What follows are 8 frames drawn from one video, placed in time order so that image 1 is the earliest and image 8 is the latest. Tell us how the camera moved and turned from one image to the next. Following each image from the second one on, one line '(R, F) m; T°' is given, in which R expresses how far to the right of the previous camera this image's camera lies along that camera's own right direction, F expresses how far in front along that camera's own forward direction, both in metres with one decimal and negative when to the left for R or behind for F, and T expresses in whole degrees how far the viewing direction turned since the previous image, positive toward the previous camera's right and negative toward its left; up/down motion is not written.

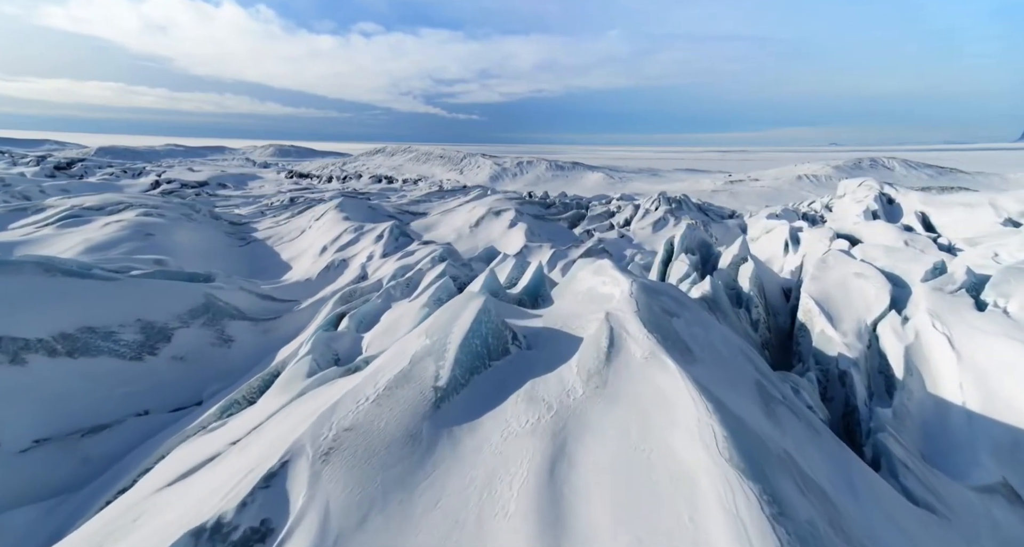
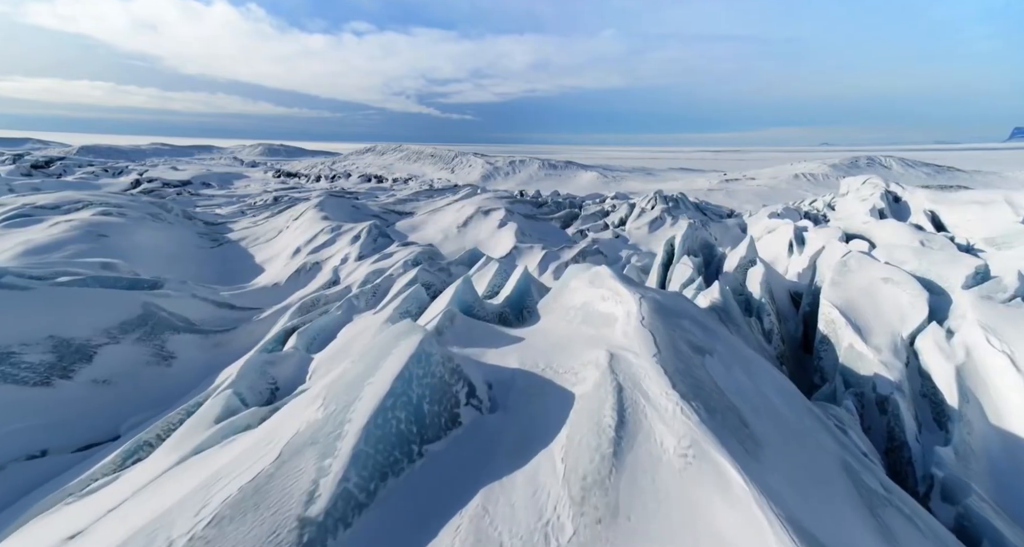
(+0.2, +1.3) m; +1°
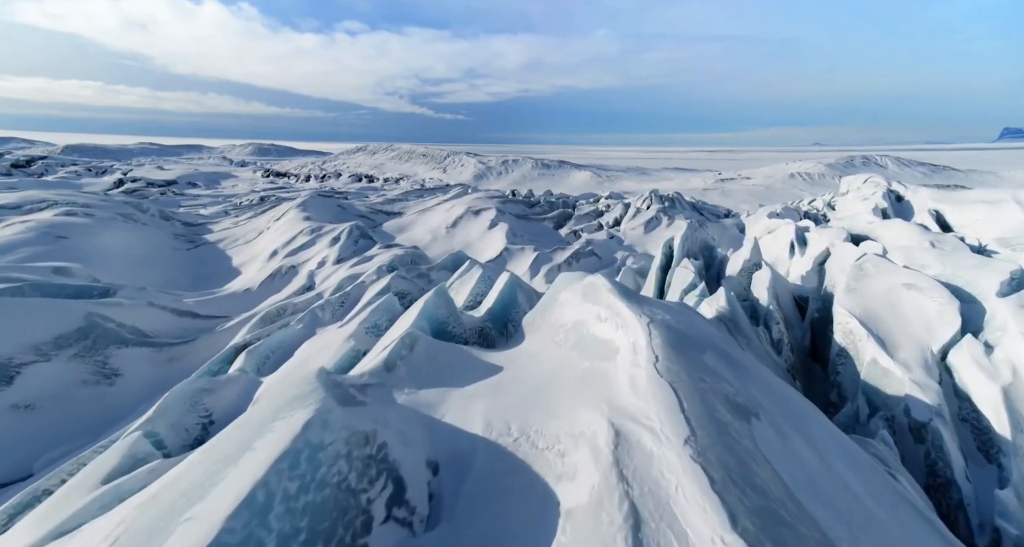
(+0.2, +0.9) m; +1°
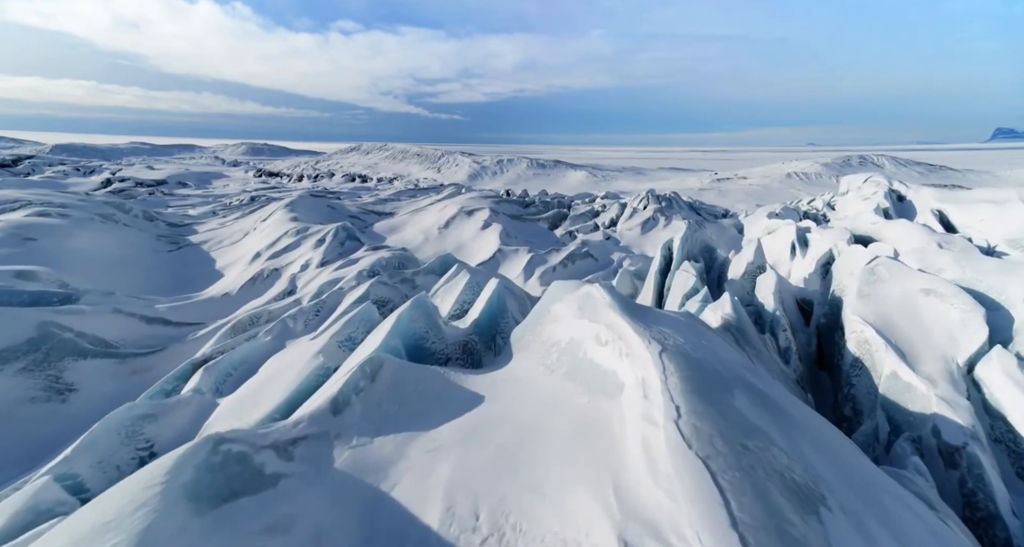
(+0.1, +0.6) m; +1°
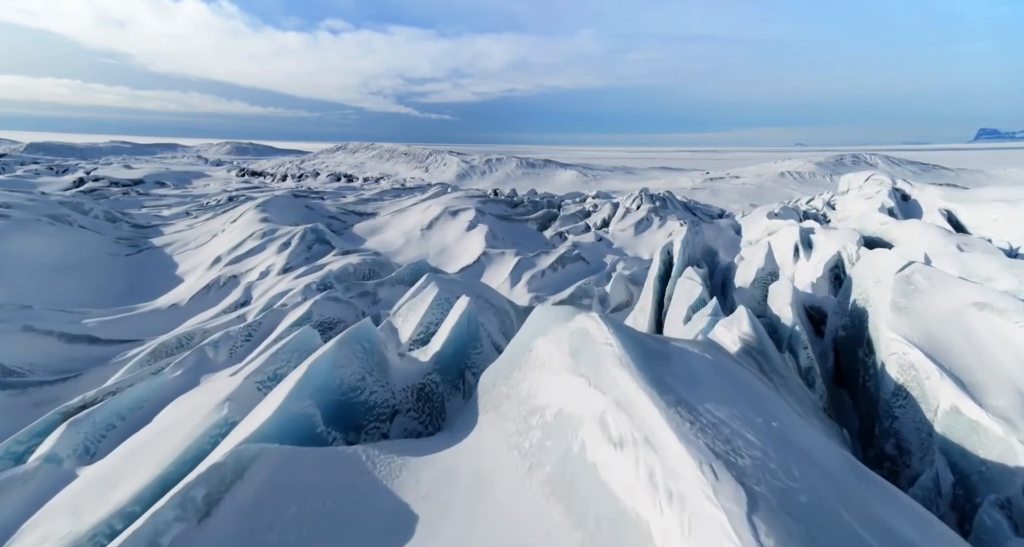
(+0.2, +1.3) m; +1°
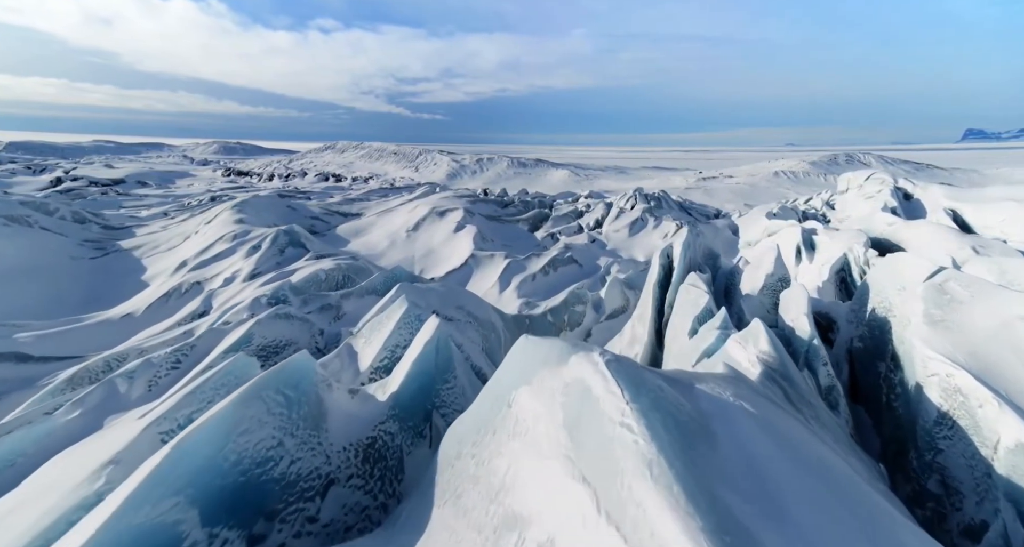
(+0.1, +0.9) m; +1°
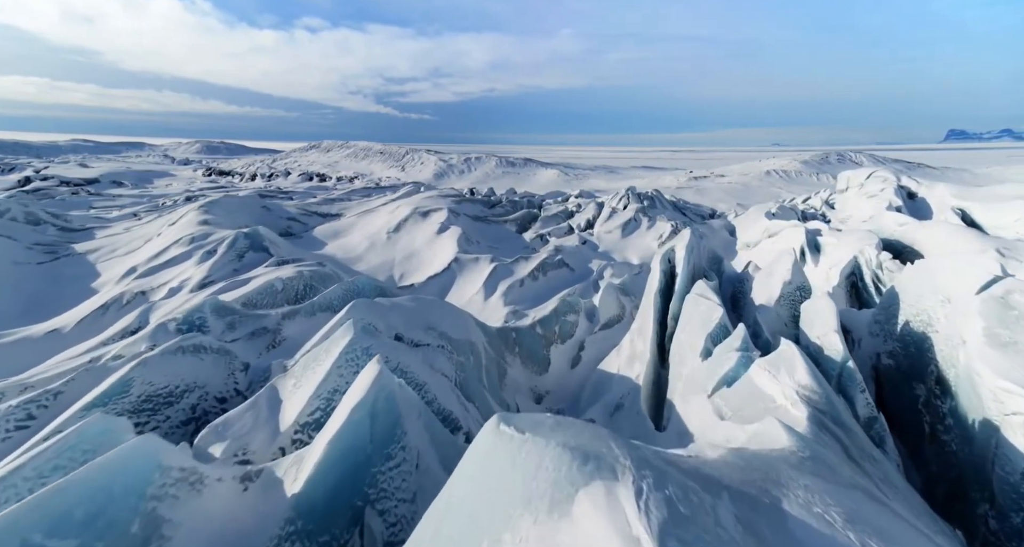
(+0.1, +1.2) m; +1°
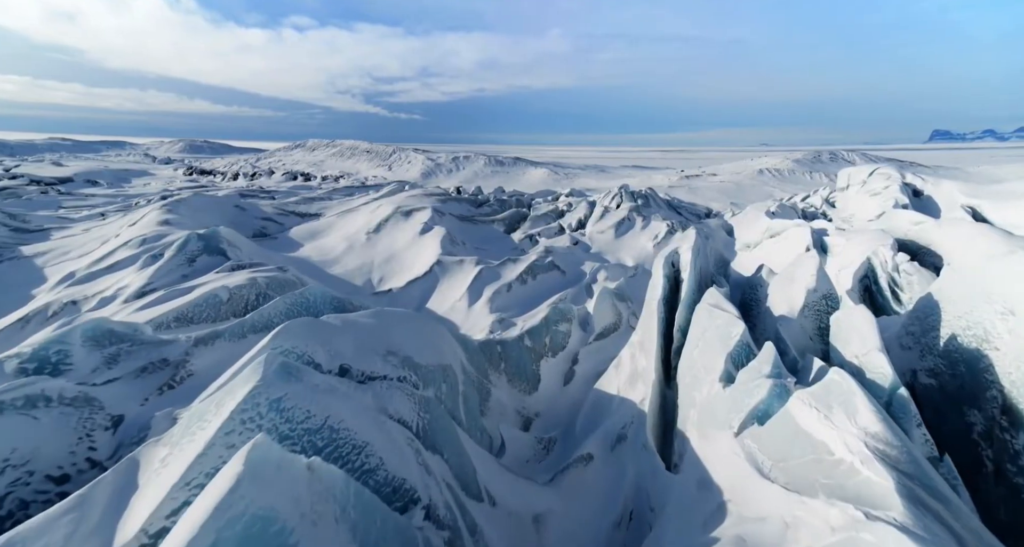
(+0.1, +1.2) m; +1°
